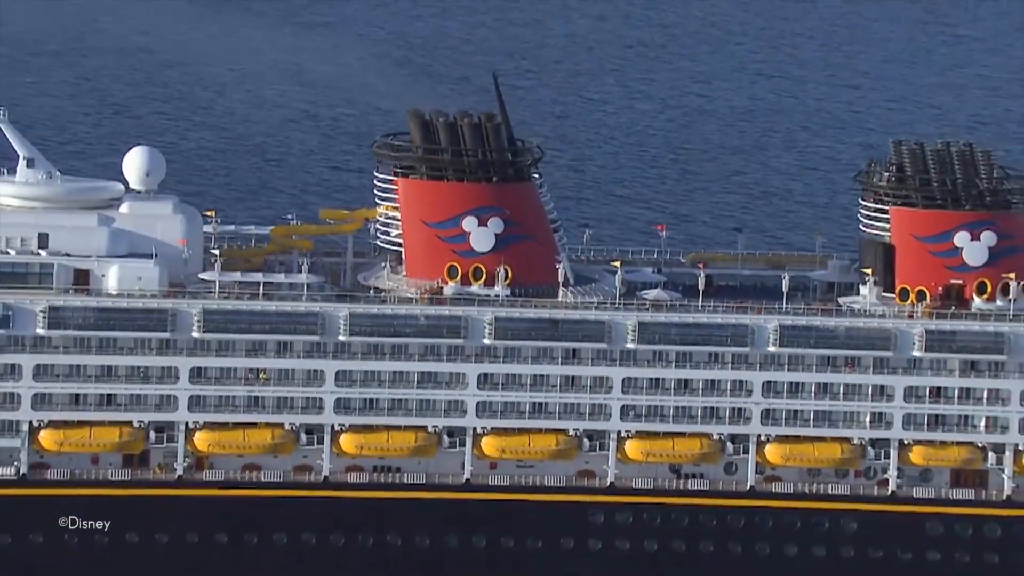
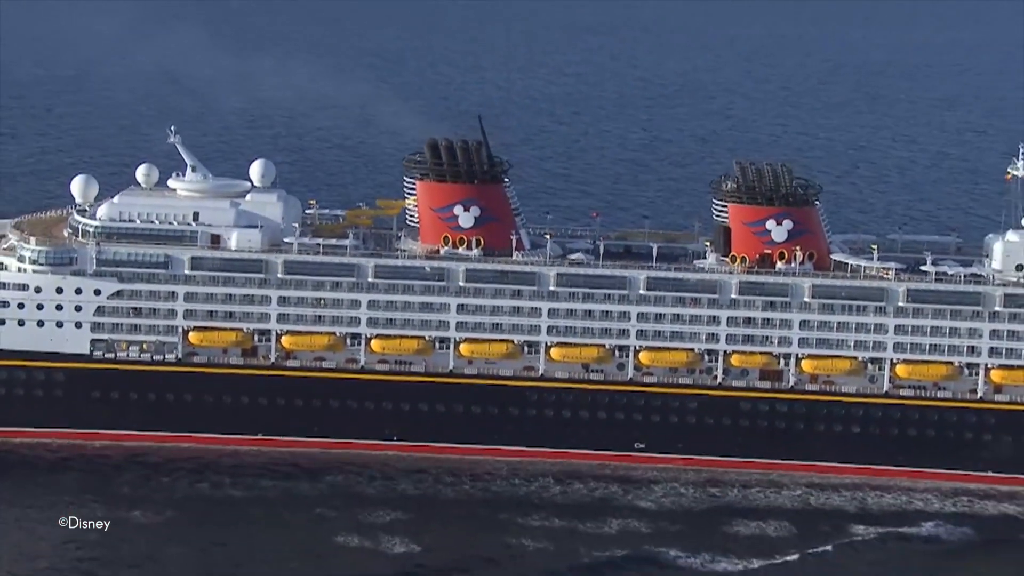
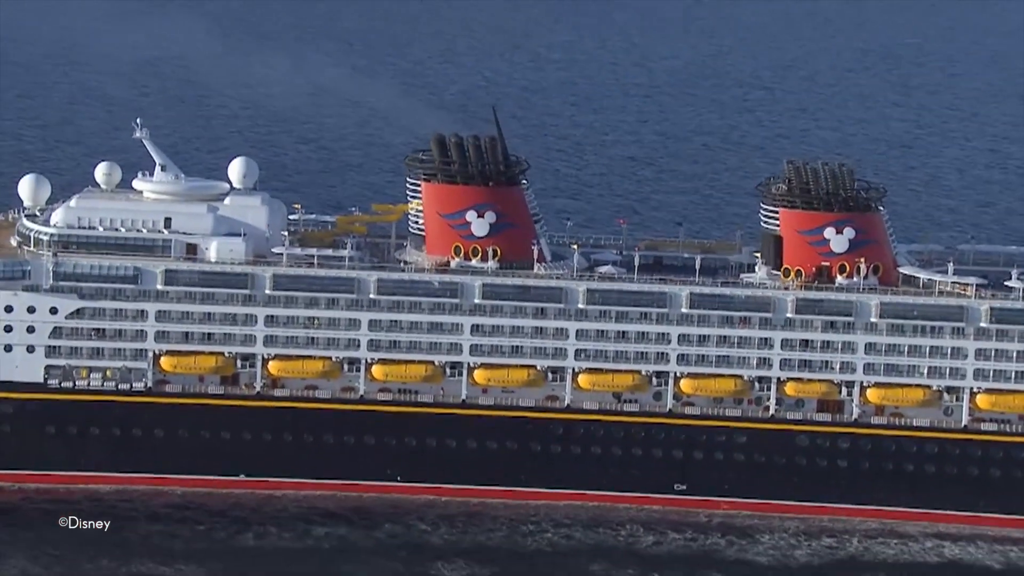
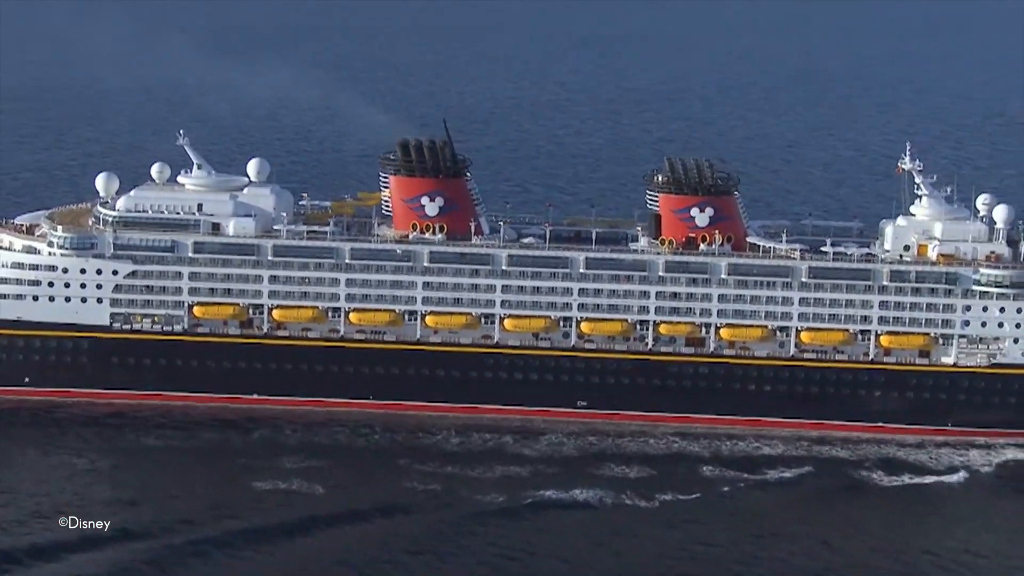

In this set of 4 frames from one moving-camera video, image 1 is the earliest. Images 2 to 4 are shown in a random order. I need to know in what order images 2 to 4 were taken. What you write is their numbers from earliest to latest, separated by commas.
3, 2, 4
